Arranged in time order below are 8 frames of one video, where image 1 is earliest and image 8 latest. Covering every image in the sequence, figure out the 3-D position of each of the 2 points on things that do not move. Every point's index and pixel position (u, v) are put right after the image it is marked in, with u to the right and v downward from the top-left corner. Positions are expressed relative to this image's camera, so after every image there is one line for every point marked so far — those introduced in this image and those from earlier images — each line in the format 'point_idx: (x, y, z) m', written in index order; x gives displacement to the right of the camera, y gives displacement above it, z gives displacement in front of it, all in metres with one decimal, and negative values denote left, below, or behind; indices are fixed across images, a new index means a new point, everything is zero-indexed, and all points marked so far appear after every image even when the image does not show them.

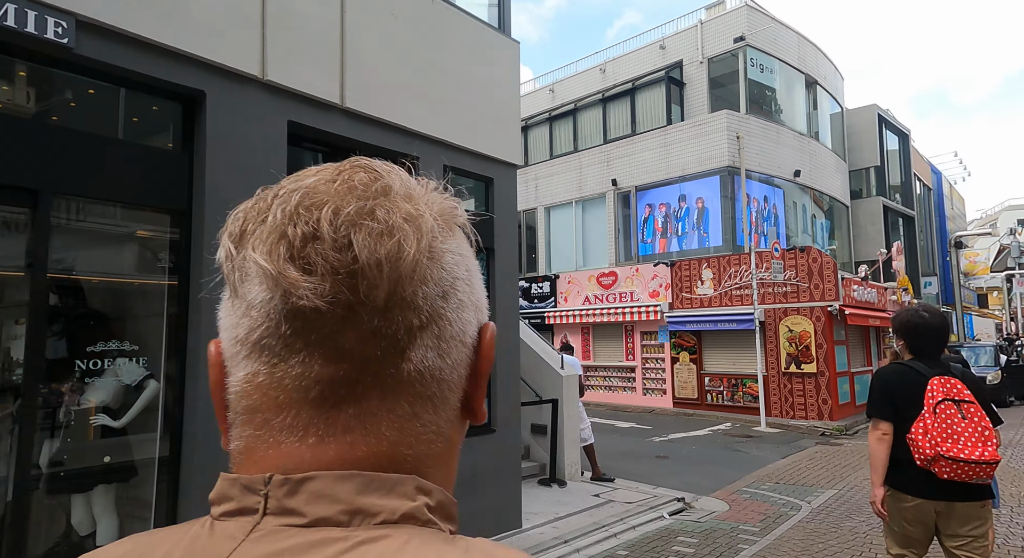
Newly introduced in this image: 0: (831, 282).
0: (+7.0, -0.1, +13.7) m
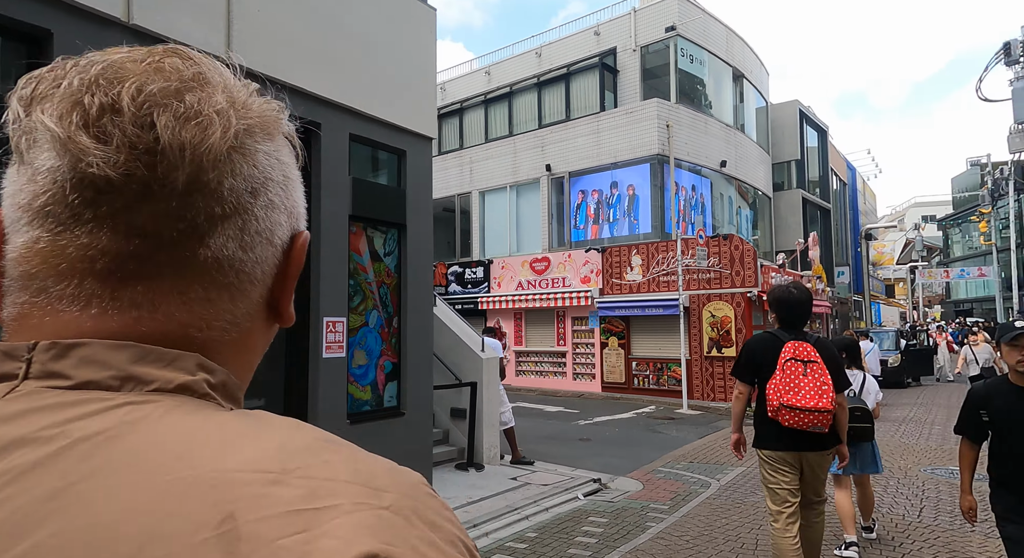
0: (+5.4, +0.2, +14.2) m
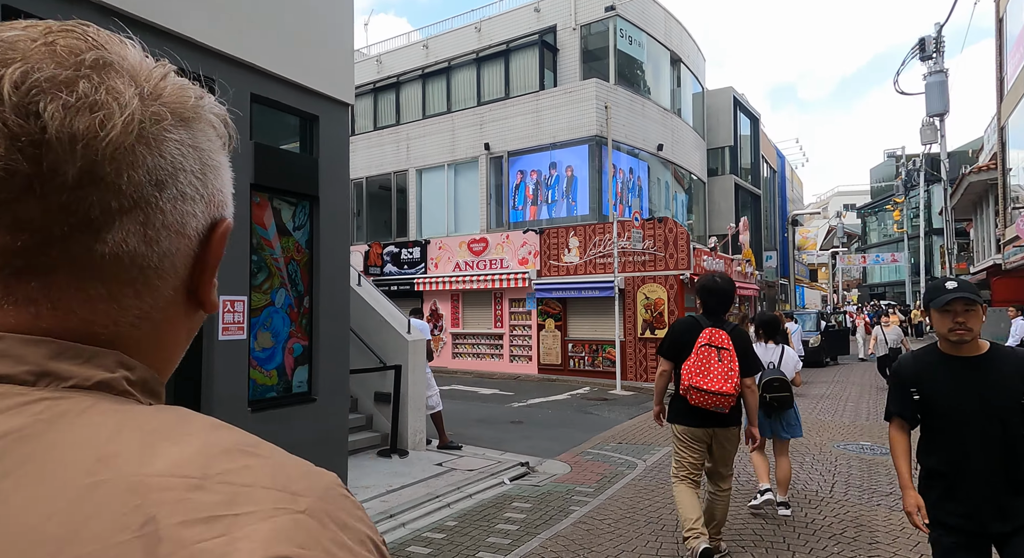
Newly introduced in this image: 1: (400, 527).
0: (+4.0, +0.6, +14.3) m
1: (-0.9, -1.9, +4.9) m
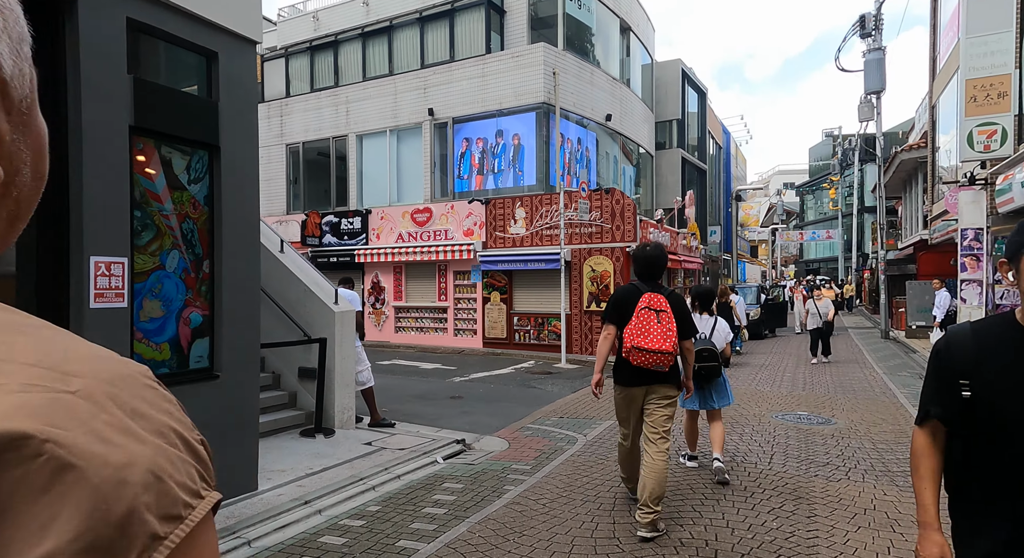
0: (+2.7, +1.2, +14.2) m
1: (-1.4, -1.7, +4.4) m
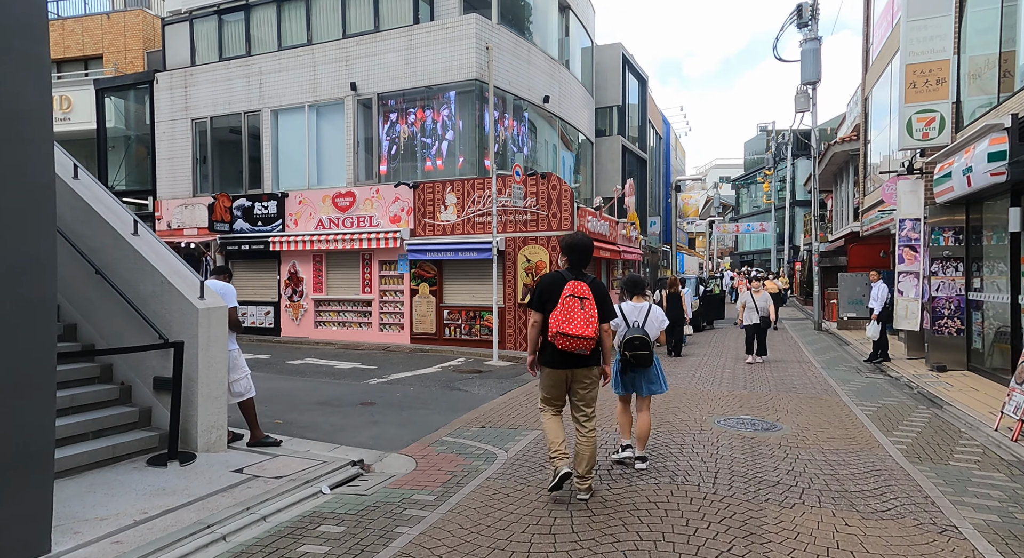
0: (+1.2, +1.4, +13.3) m
1: (-2.0, -1.6, +3.3) m
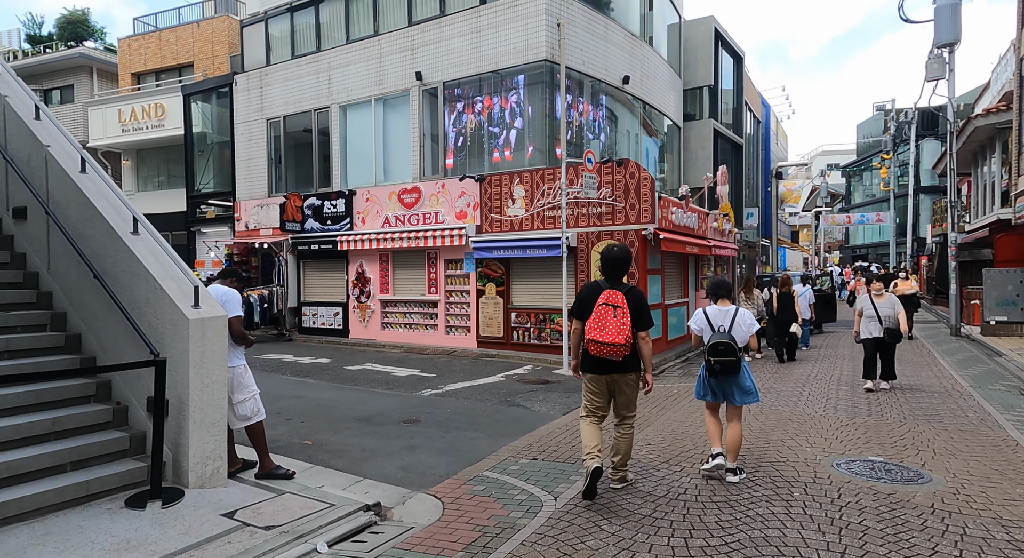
0: (+2.6, +1.4, +11.8) m
1: (-2.0, -1.7, +2.4) m
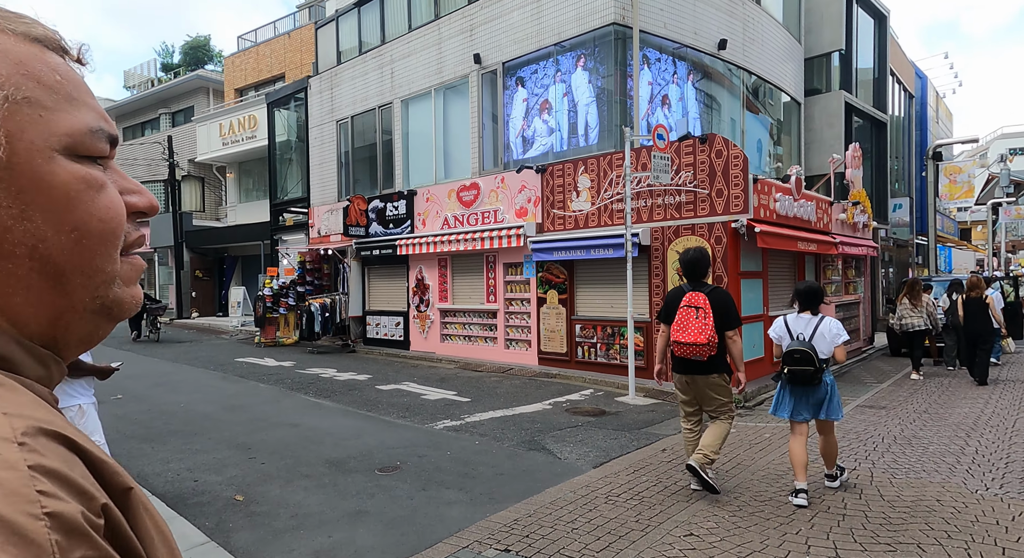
0: (+3.4, +1.4, +9.4) m
1: (-2.9, -1.7, +0.9) m
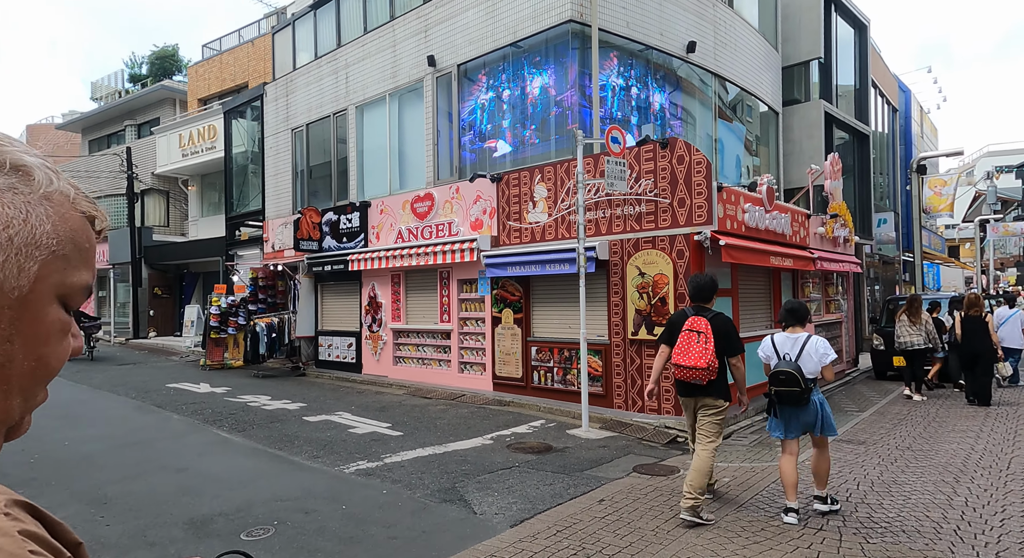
0: (+2.6, +1.1, +8.5) m
1: (-3.6, -1.7, -0.1) m
